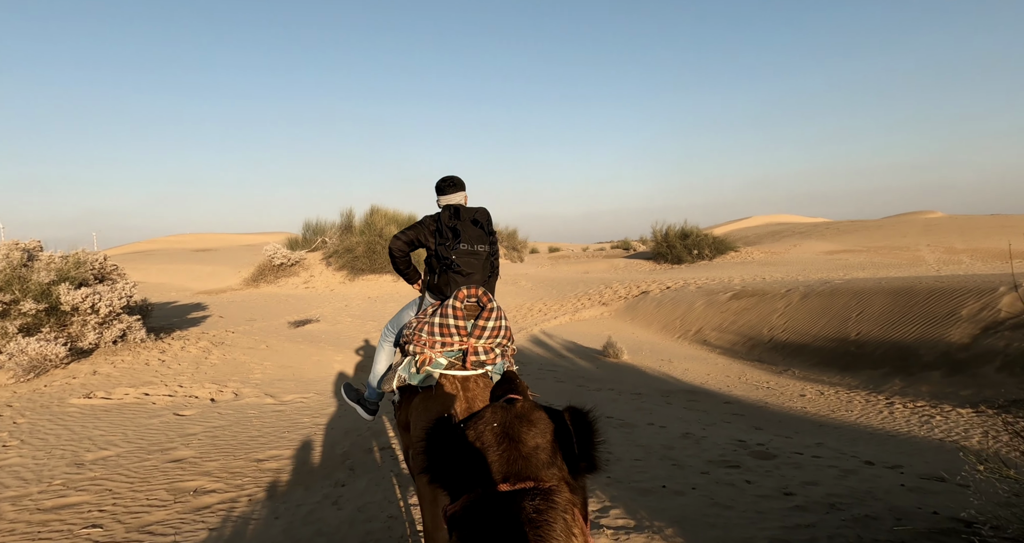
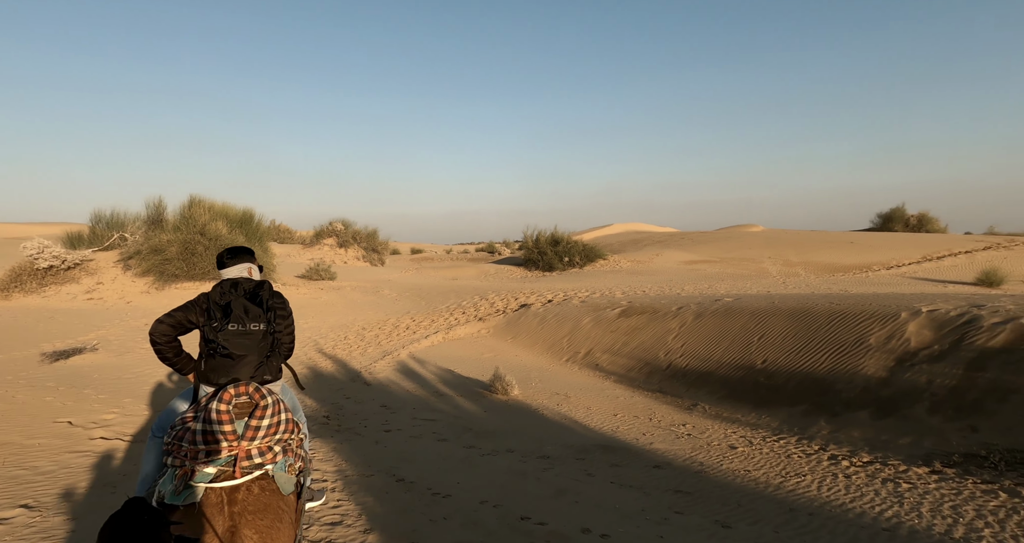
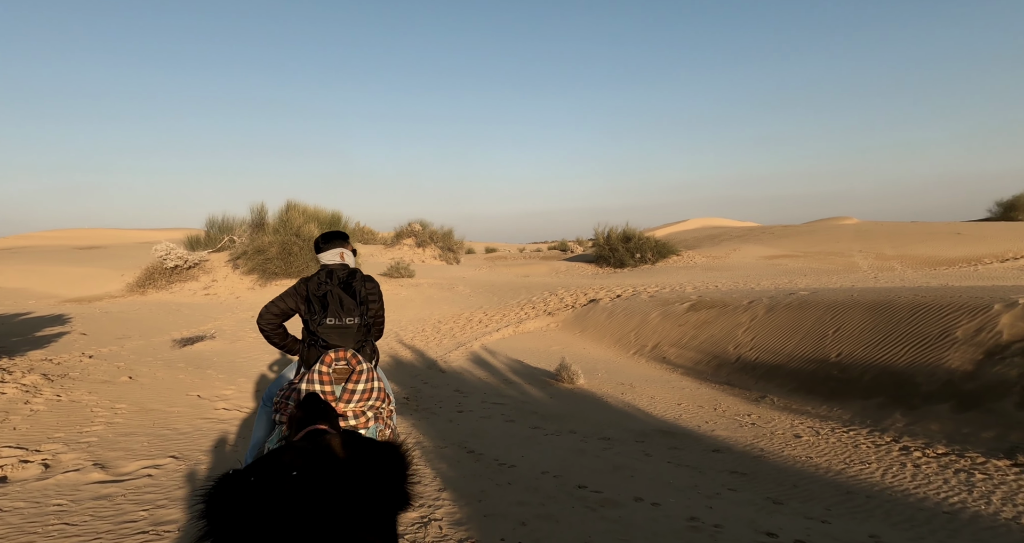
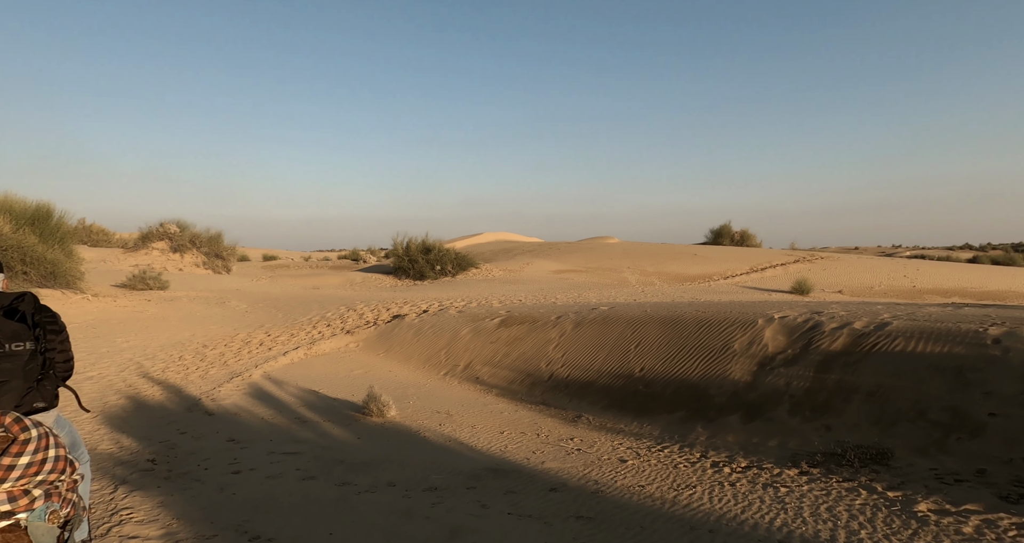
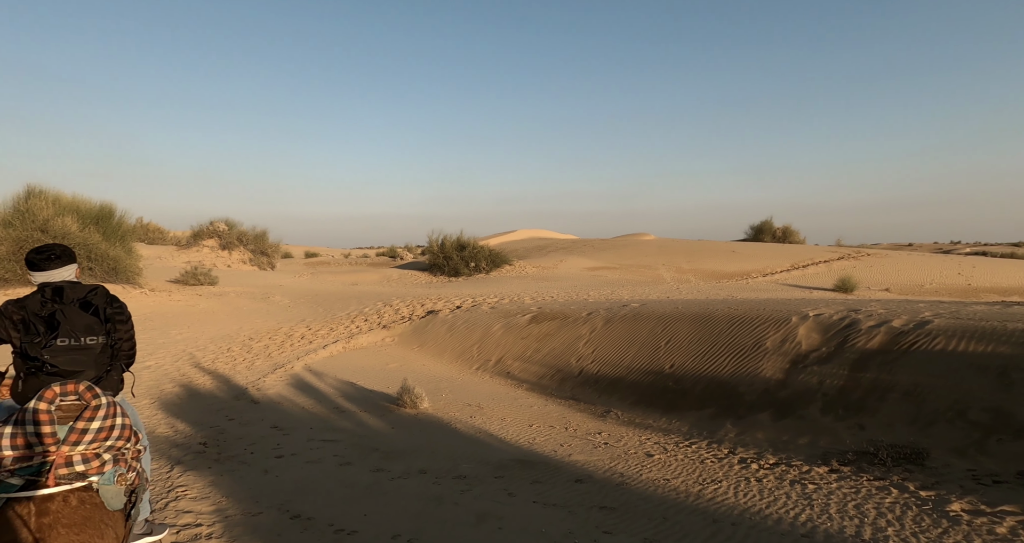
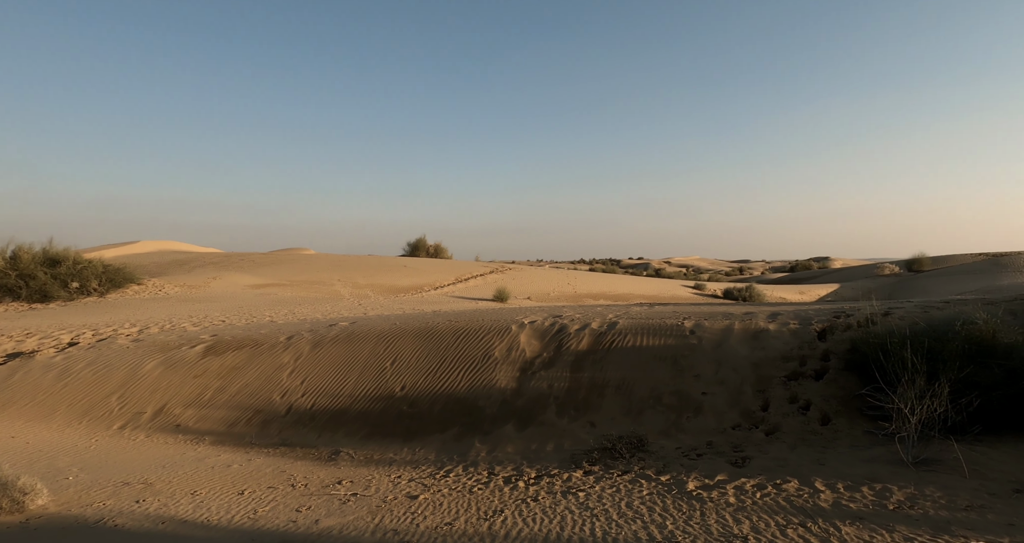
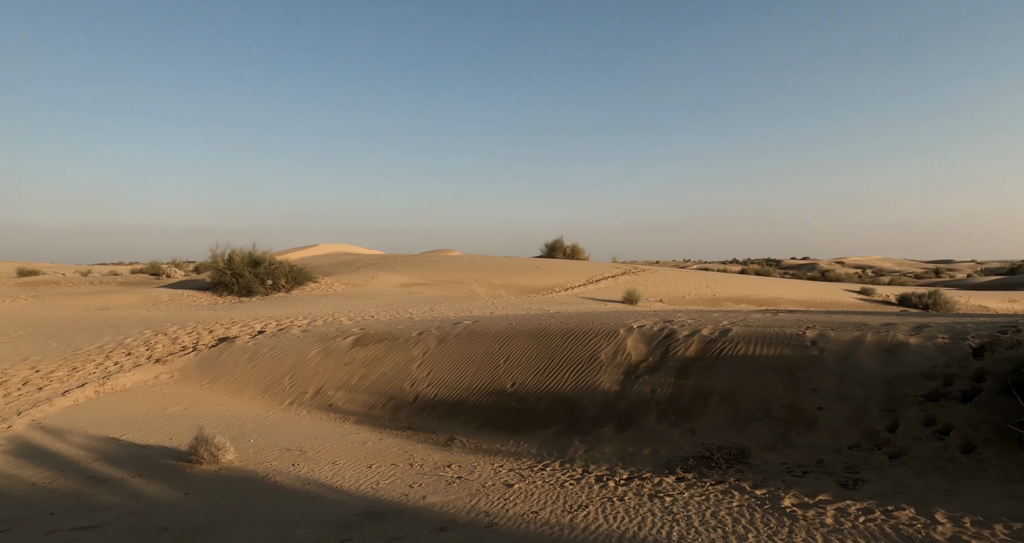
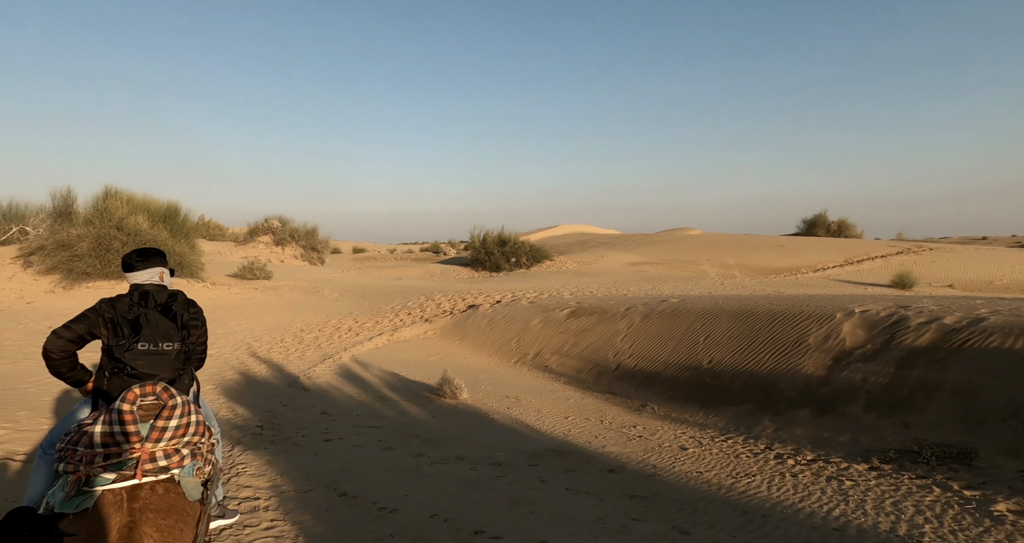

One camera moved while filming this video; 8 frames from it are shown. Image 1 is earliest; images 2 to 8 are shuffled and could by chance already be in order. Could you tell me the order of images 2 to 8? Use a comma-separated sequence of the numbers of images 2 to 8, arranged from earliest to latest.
3, 2, 8, 5, 4, 7, 6
